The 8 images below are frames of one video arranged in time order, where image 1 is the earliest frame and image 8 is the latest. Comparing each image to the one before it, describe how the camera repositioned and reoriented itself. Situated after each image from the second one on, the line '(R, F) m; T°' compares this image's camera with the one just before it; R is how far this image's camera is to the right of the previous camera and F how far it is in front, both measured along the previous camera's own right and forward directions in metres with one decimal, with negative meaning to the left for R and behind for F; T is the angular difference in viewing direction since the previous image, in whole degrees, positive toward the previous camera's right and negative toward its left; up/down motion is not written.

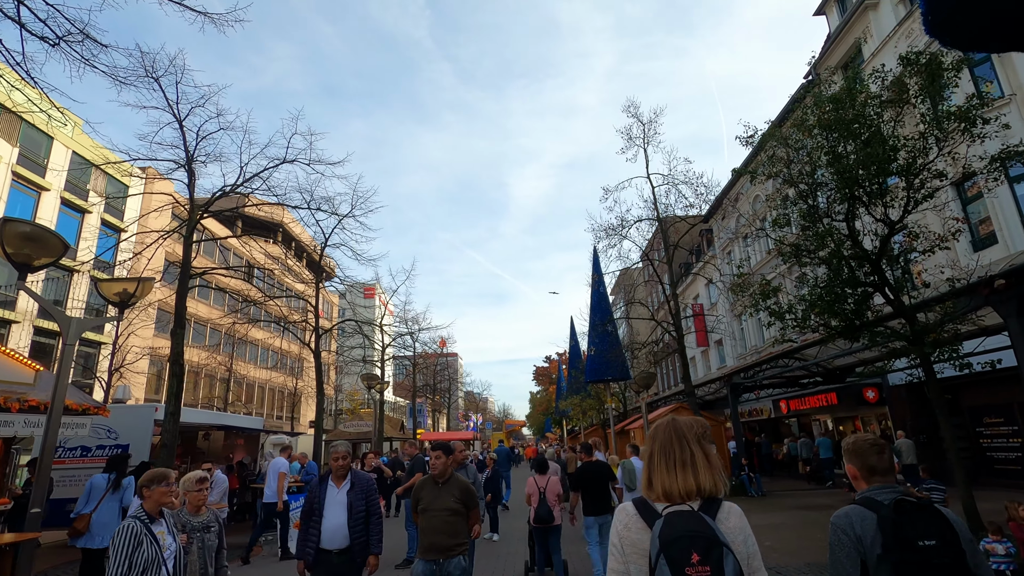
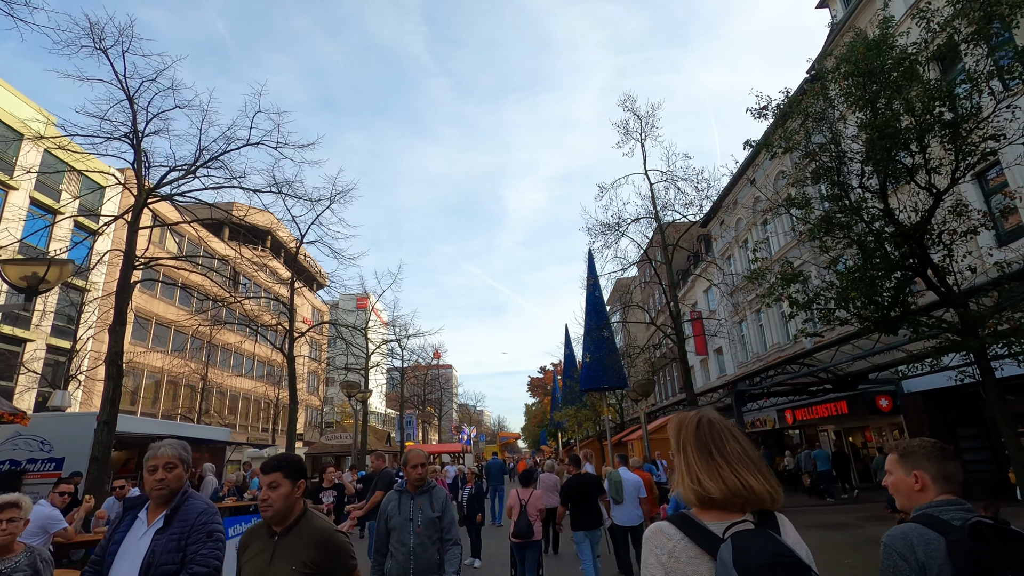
(+0.2, +1.1) m; 0°
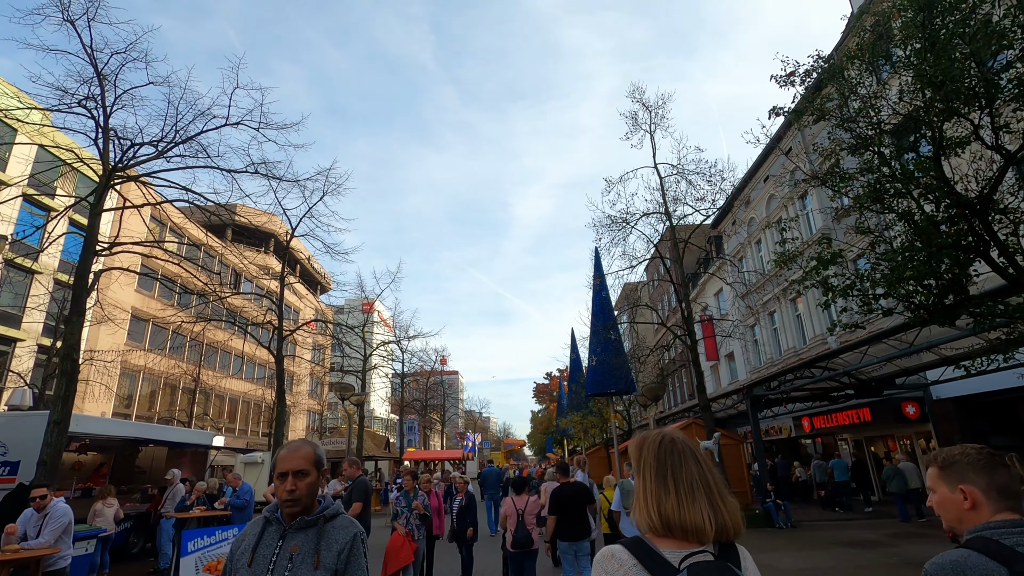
(+0.2, +0.9) m; -1°
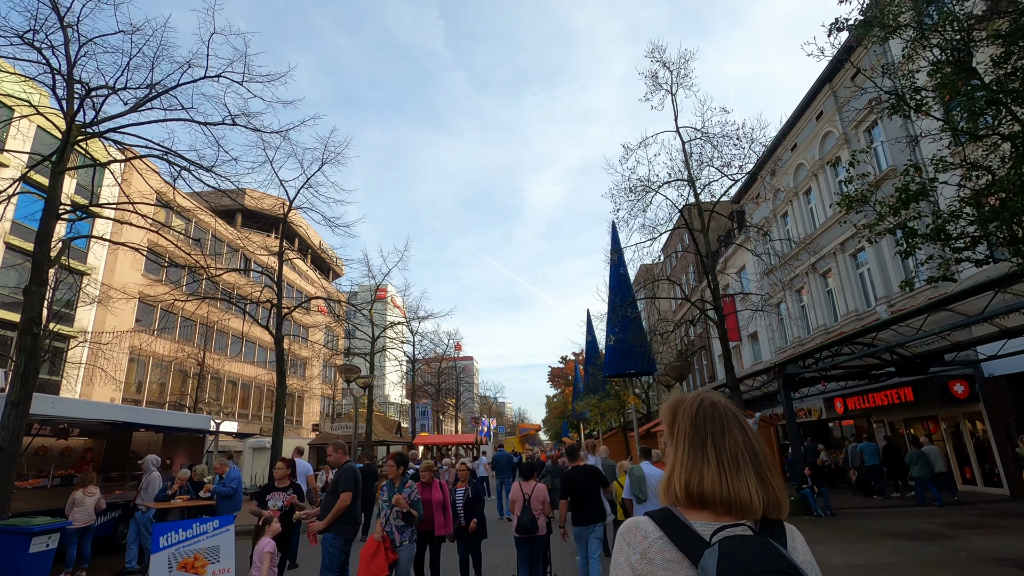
(0.0, +1.0) m; -2°
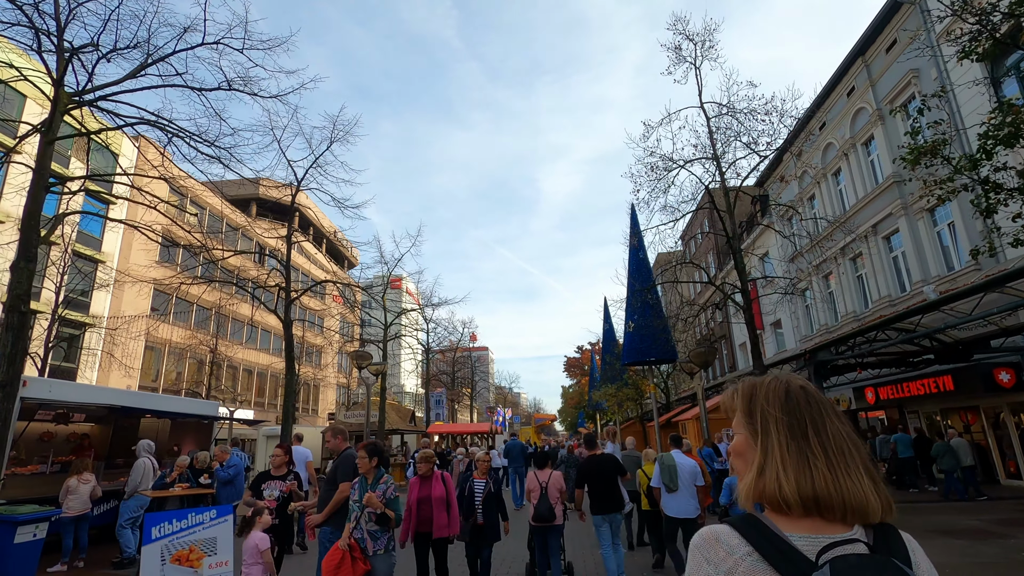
(0.0, +0.6) m; -2°
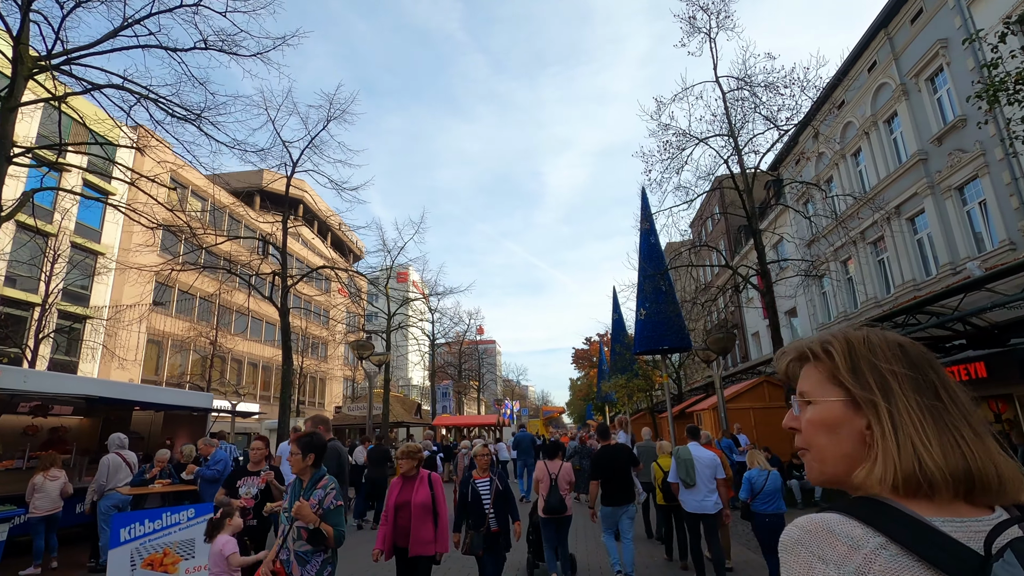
(0.0, +0.7) m; -1°
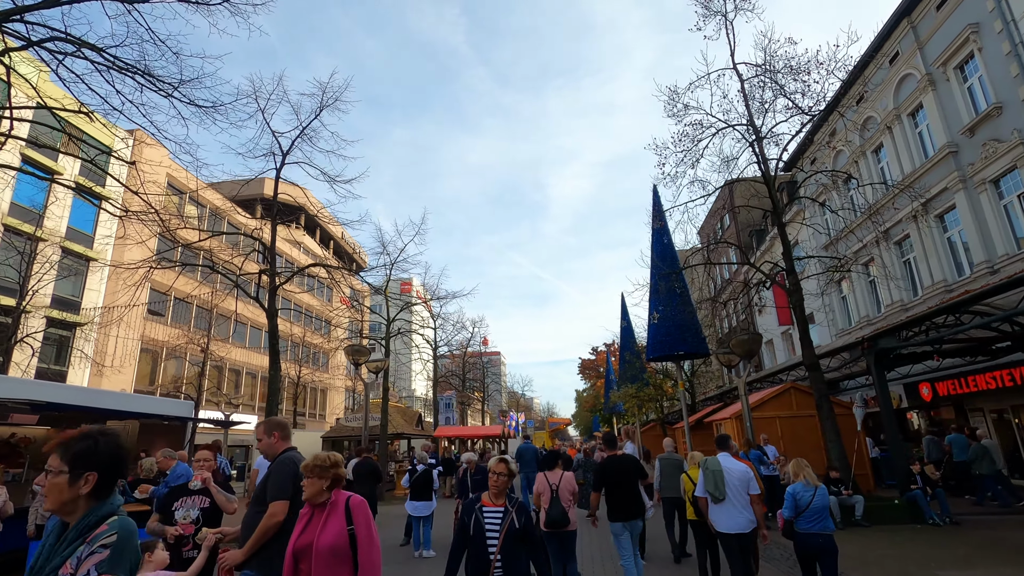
(0.0, +0.9) m; 0°
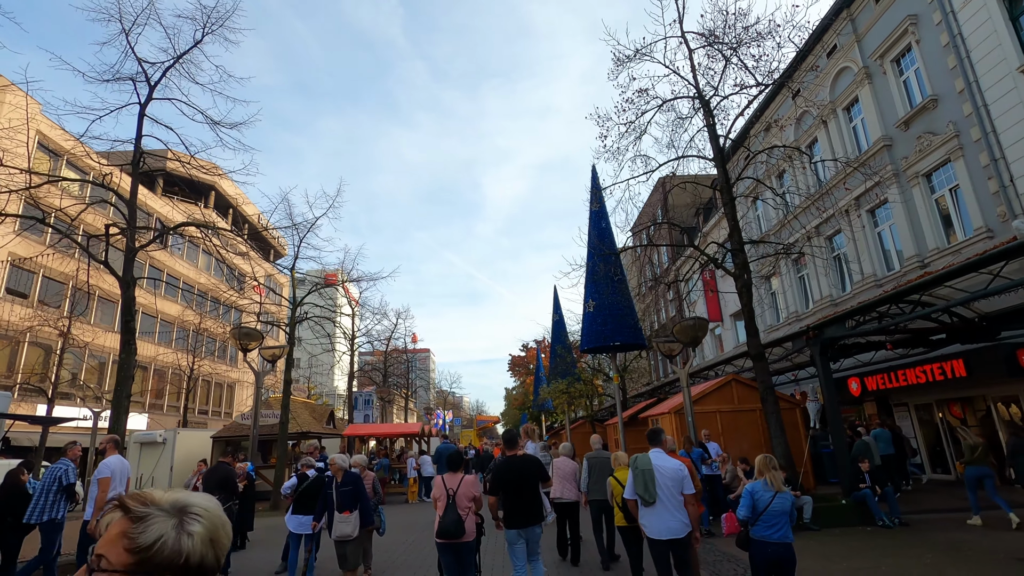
(+0.3, +1.6) m; +7°
